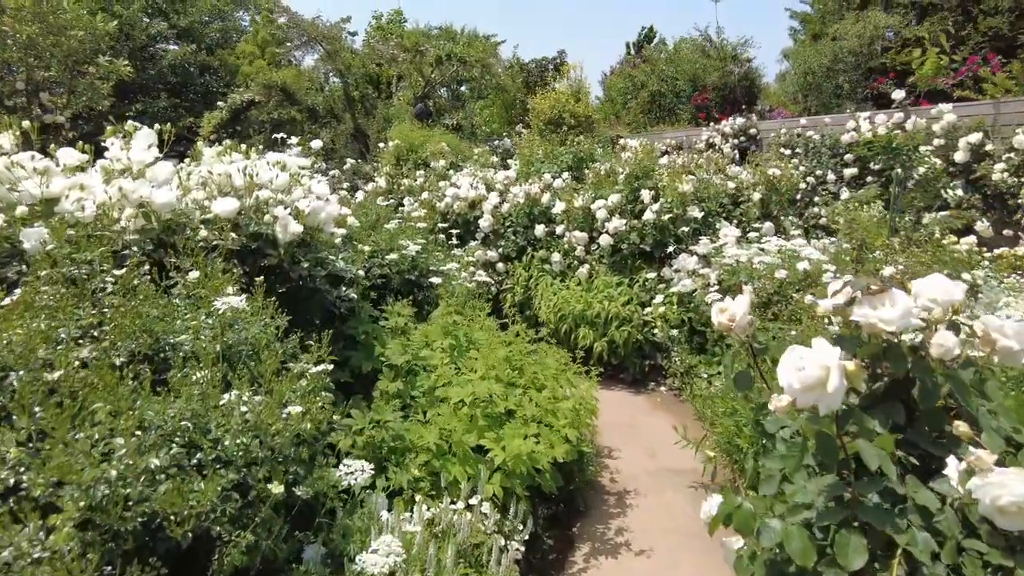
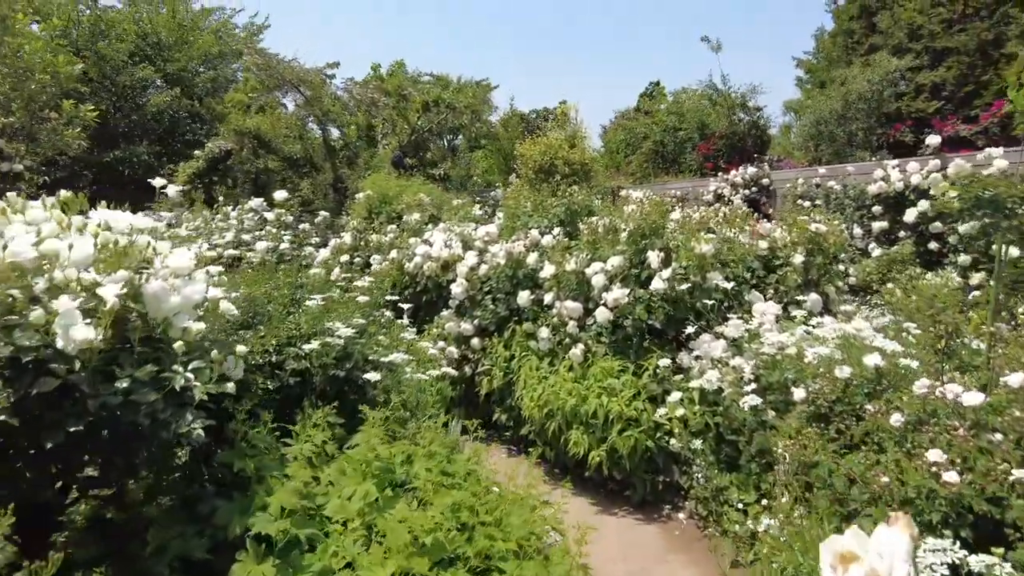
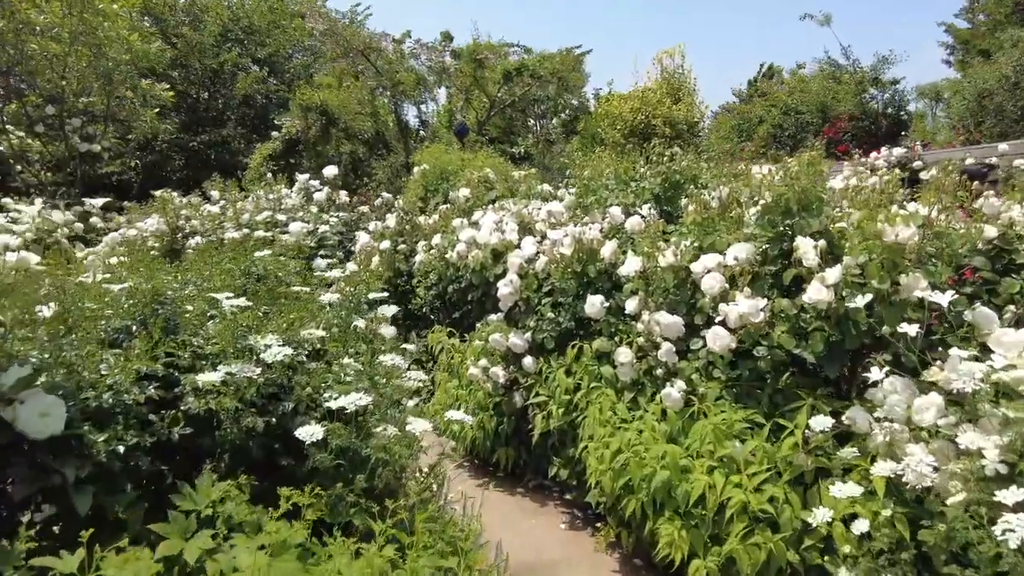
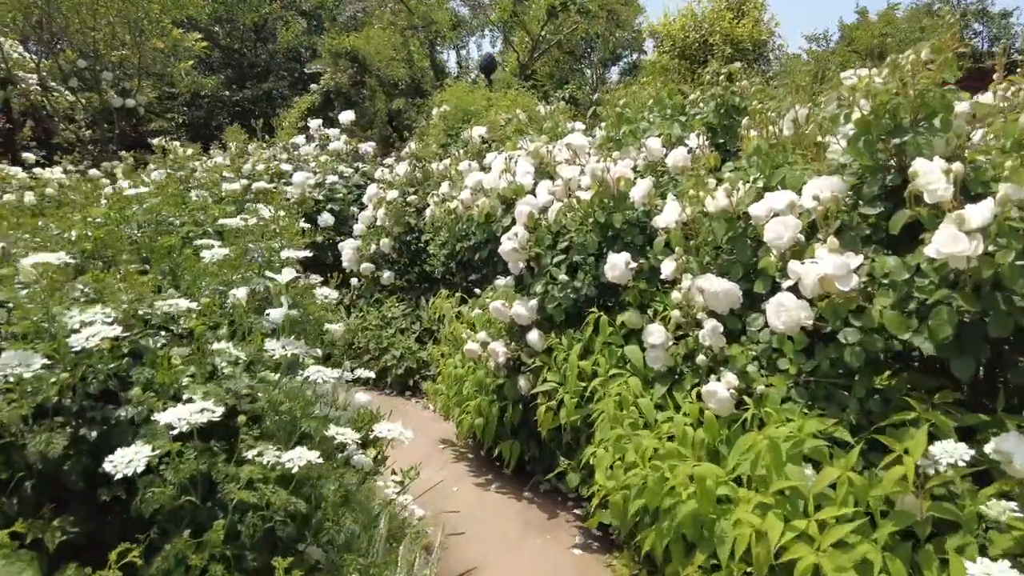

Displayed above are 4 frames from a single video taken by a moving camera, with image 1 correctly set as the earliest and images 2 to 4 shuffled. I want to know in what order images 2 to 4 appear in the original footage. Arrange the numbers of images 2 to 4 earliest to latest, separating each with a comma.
2, 3, 4
